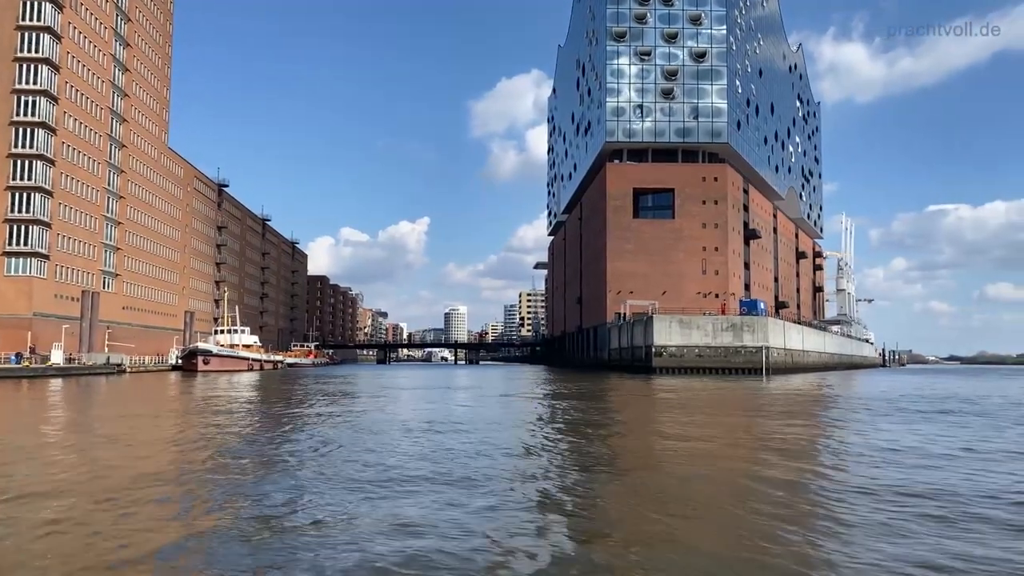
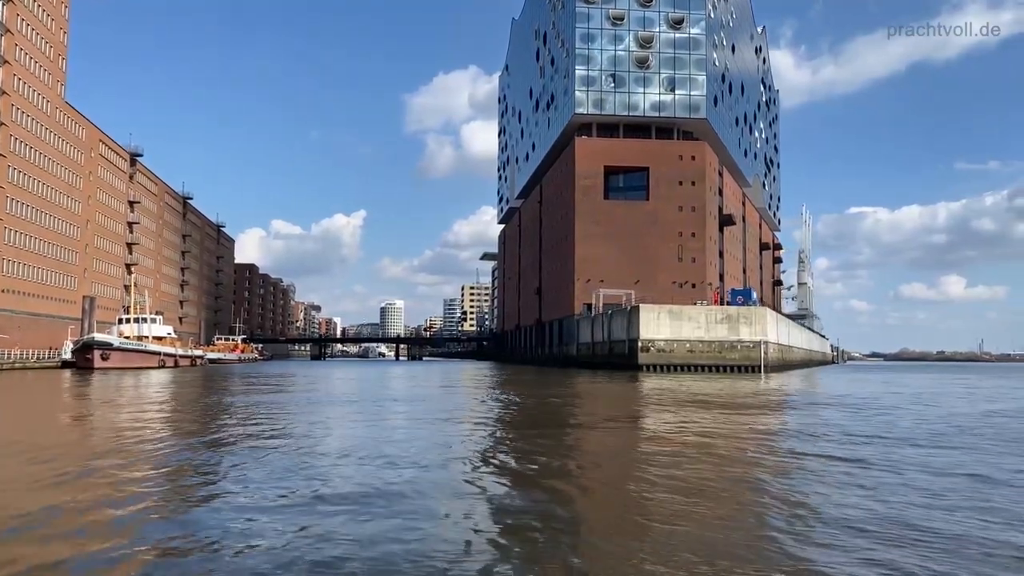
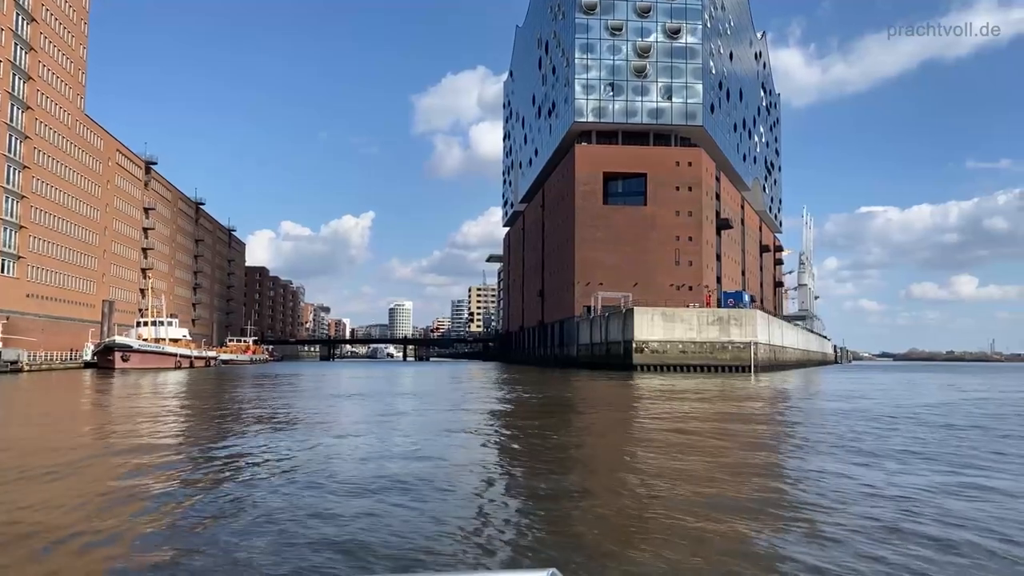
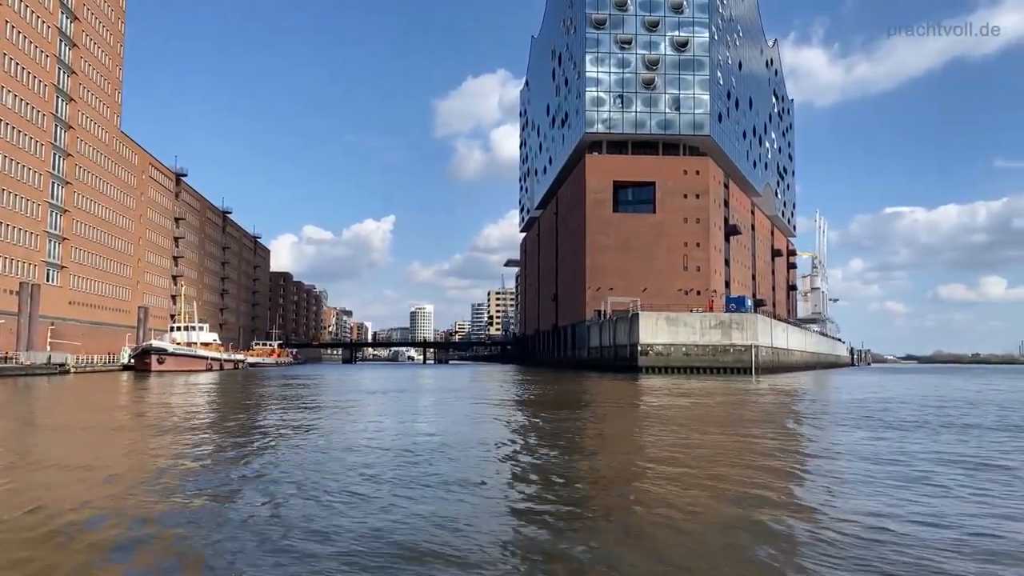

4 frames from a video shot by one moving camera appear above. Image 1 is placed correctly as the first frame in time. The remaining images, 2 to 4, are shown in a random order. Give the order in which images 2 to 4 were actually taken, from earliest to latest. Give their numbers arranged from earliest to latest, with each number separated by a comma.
4, 3, 2
